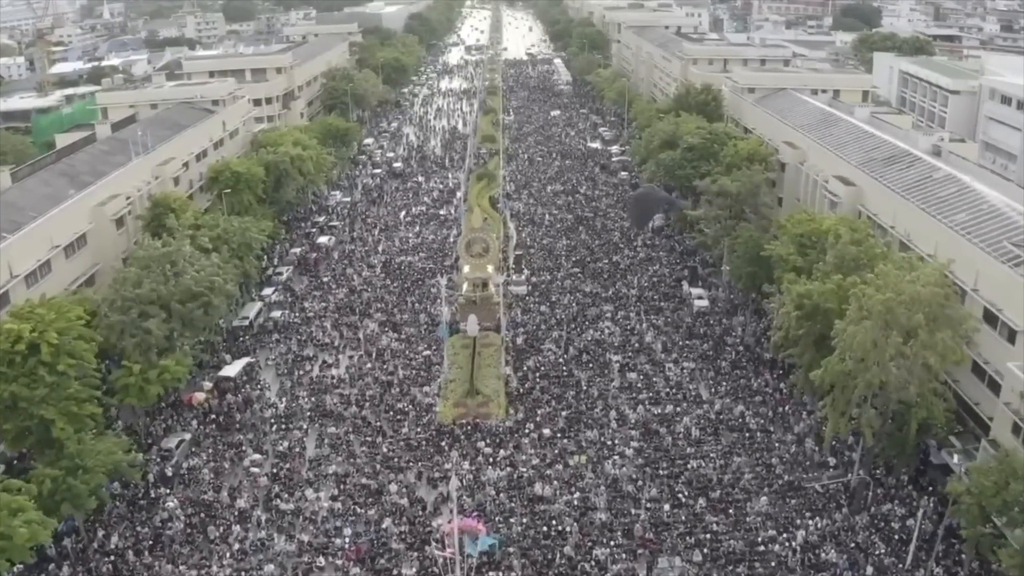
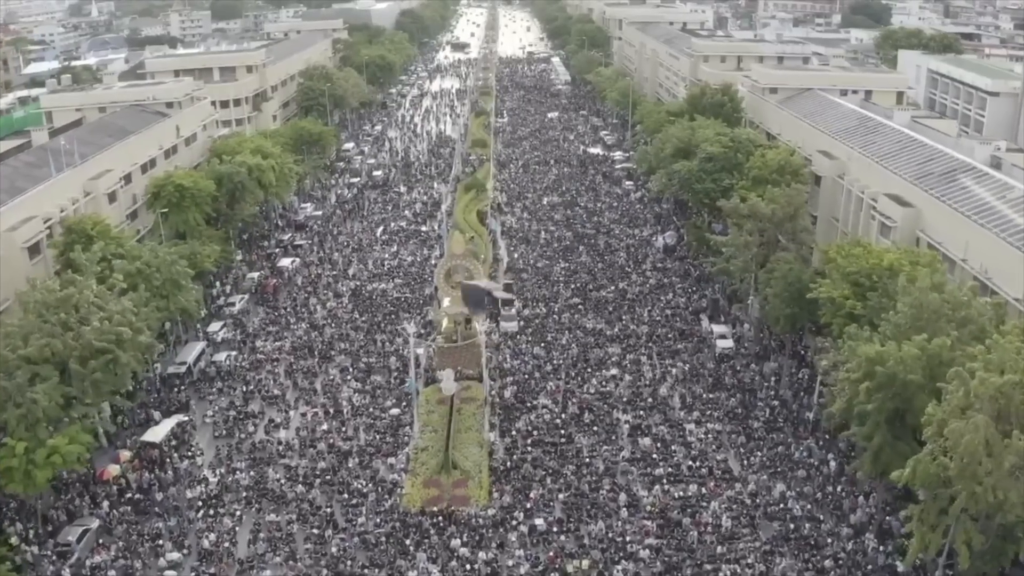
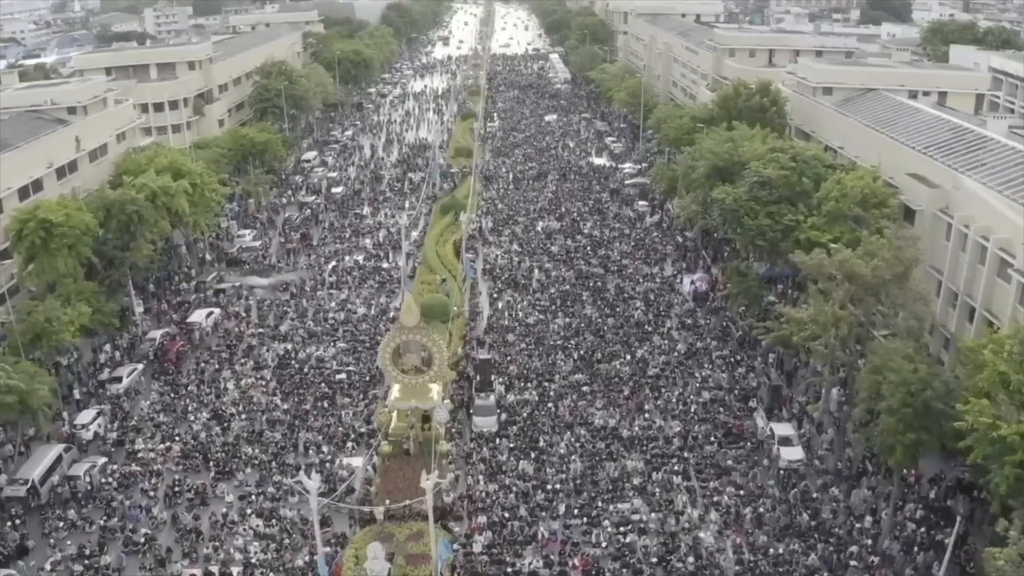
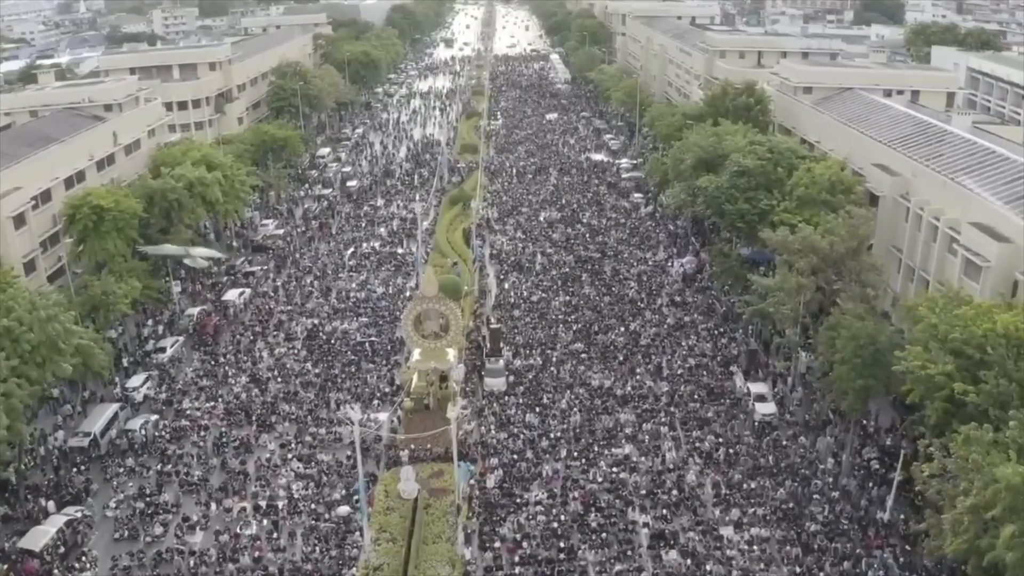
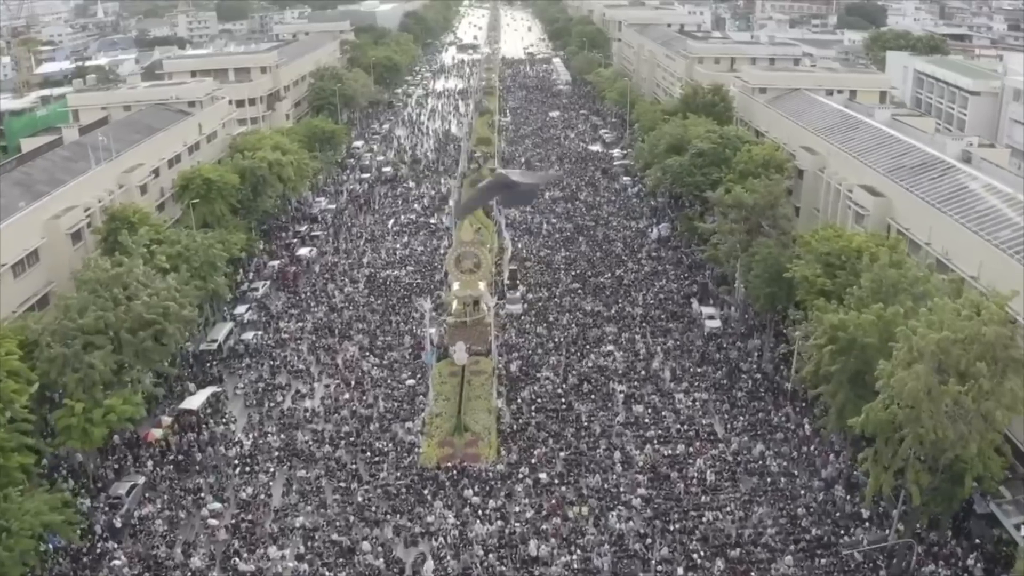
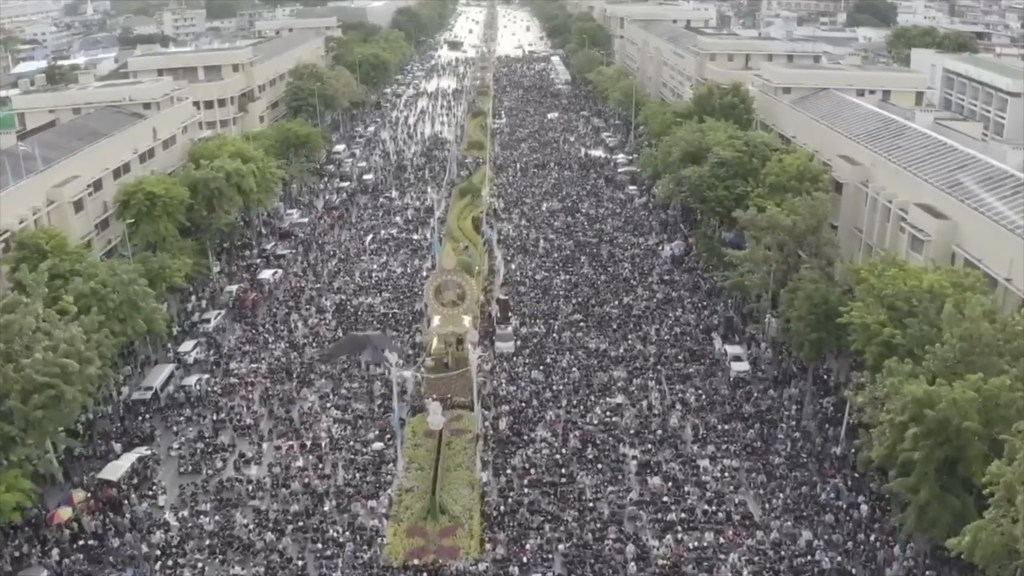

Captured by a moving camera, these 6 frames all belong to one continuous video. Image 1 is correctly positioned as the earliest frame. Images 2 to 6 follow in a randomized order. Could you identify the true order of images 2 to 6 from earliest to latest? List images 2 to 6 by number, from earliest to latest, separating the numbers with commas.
5, 2, 6, 4, 3
